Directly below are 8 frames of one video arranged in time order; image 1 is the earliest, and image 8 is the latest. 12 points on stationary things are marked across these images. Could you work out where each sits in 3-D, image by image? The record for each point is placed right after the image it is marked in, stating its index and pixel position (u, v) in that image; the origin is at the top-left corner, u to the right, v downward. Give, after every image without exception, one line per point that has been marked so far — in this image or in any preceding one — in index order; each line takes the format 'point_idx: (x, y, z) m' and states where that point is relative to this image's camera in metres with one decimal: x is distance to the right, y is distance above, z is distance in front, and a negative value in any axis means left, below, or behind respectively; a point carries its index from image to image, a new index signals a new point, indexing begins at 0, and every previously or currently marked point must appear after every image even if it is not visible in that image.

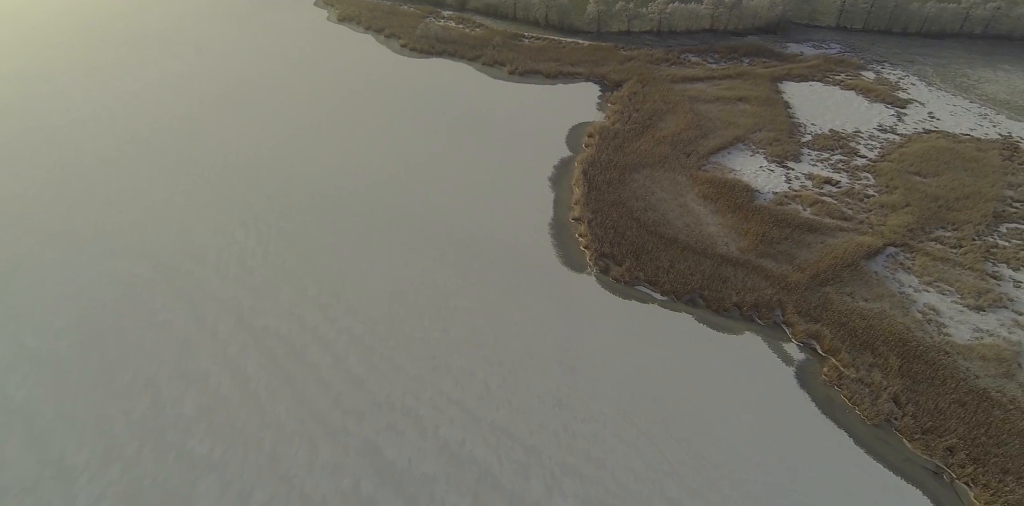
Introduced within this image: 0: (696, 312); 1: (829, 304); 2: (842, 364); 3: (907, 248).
0: (+3.6, -1.2, +10.4) m
1: (+6.2, -1.0, +10.4) m
2: (+5.9, -2.0, +9.5) m
3: (+9.0, +0.1, +12.0) m
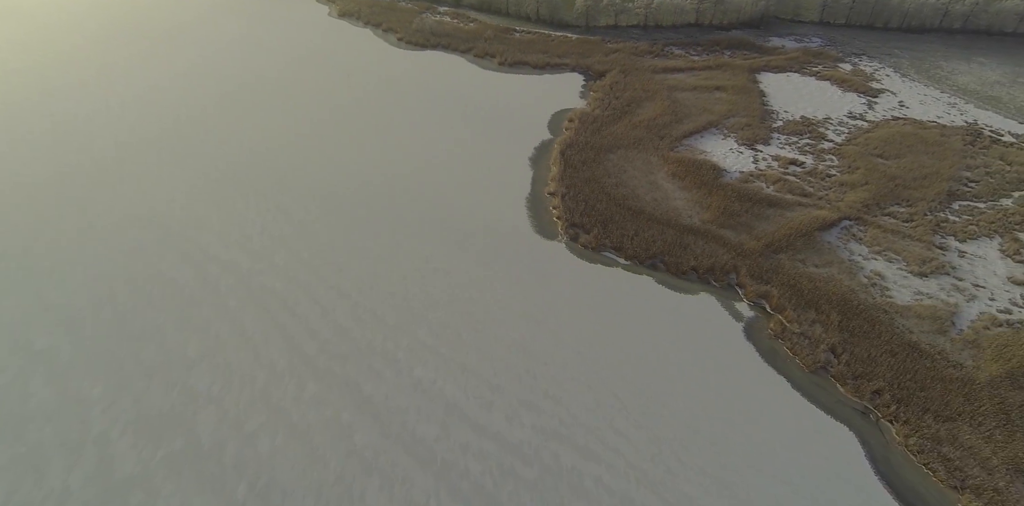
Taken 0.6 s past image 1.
0: (+3.1, -0.5, +11.3) m
1: (+5.7, -0.3, +11.3) m
2: (+5.4, -1.3, +10.3) m
3: (+8.5, +0.8, +12.8) m
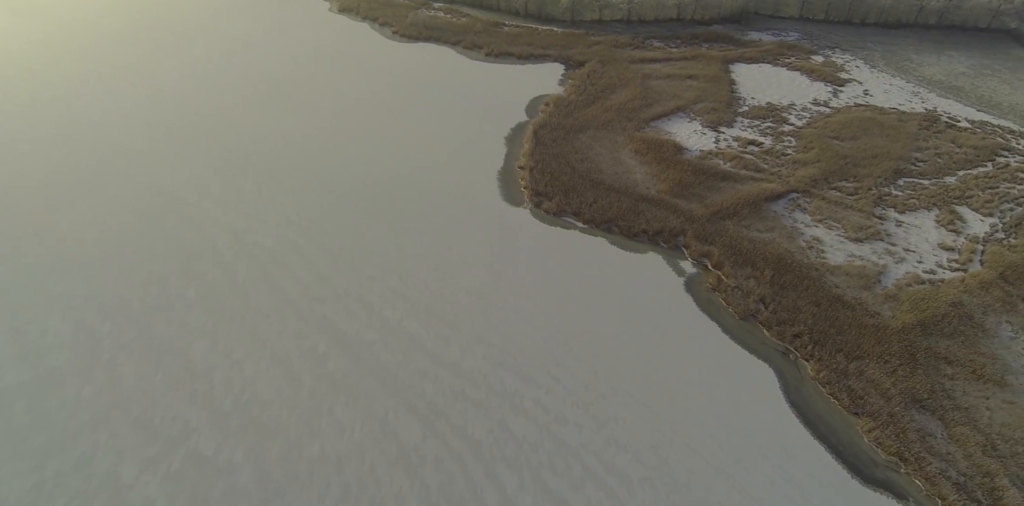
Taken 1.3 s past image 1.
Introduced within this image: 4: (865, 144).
0: (+2.3, +0.4, +12.4) m
1: (+4.9, +0.5, +12.3) m
2: (+4.6, -0.5, +11.4) m
3: (+7.8, +1.6, +13.9) m
4: (+10.8, +3.3, +16.1) m
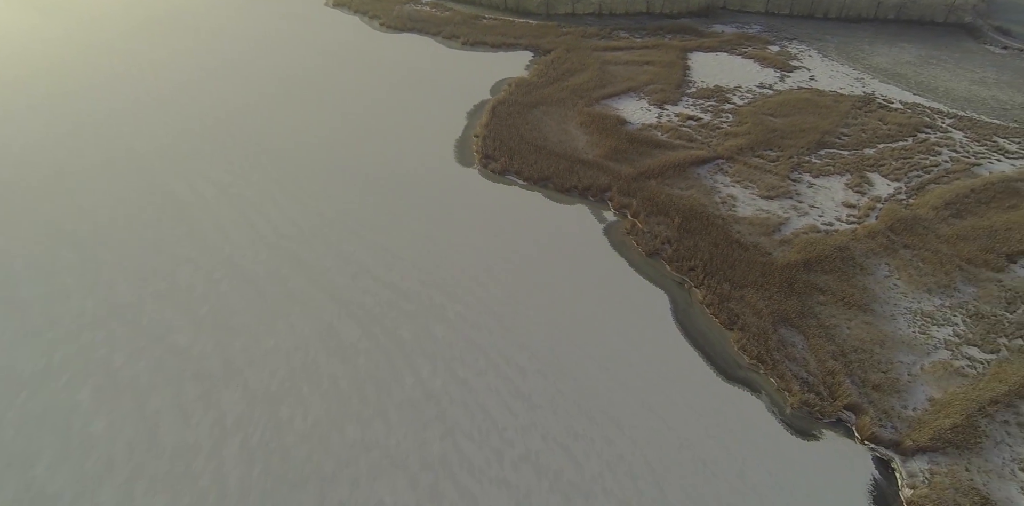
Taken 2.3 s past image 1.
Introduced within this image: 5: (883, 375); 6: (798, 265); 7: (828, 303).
0: (+0.9, +1.6, +14.1) m
1: (+3.5, +1.7, +14.0) m
2: (+3.1, +0.8, +13.0) m
3: (+6.4, +2.8, +15.4) m
4: (+9.5, +4.4, +17.6) m
5: (+7.0, -2.3, +9.9) m
6: (+6.5, -0.3, +11.9) m
7: (+6.7, -1.1, +11.2) m
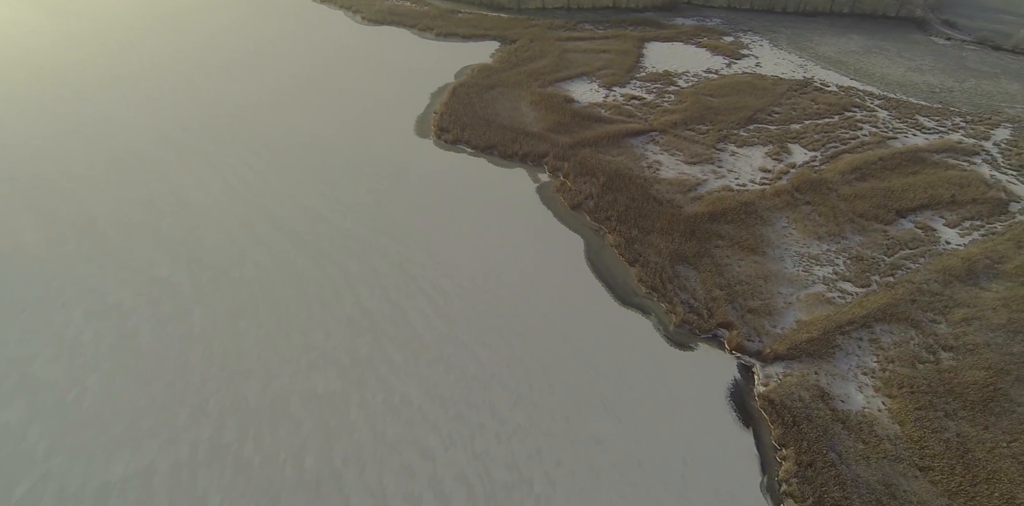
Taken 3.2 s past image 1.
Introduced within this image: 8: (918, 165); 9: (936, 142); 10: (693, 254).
0: (-0.7, +2.8, +15.8) m
1: (+2.0, +2.9, +15.6) m
2: (+1.6, +2.0, +14.7) m
3: (+4.9, +3.9, +17.1) m
4: (+8.0, +5.6, +19.2) m
5: (+5.4, -1.0, +11.4) m
6: (+4.9, +0.9, +13.5) m
7: (+5.1, +0.2, +12.7) m
8: (+12.6, +2.7, +16.3) m
9: (+14.2, +3.7, +17.6) m
10: (+4.2, 0.0, +12.4) m
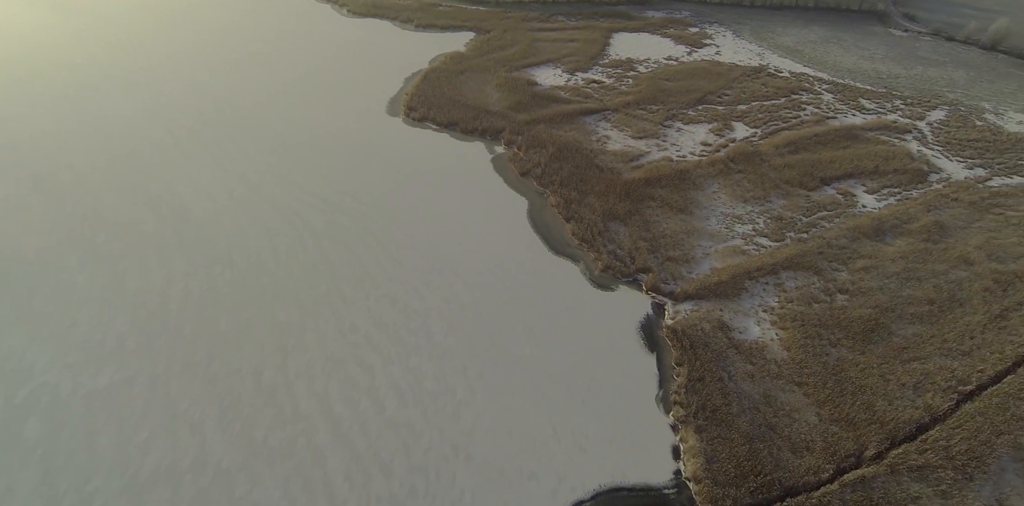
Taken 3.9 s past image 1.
0: (-1.9, +3.9, +17.2) m
1: (+0.7, +4.0, +17.0) m
2: (+0.3, +3.1, +16.0) m
3: (+3.6, +5.0, +18.4) m
4: (+6.8, +6.6, +20.5) m
5: (+4.0, 0.0, +12.7) m
6: (+3.6, +2.0, +14.8) m
7: (+3.8, +1.2, +14.1) m
8: (+11.3, +3.8, +17.6) m
9: (+13.0, +4.7, +18.9) m
10: (+2.9, +1.0, +13.7) m
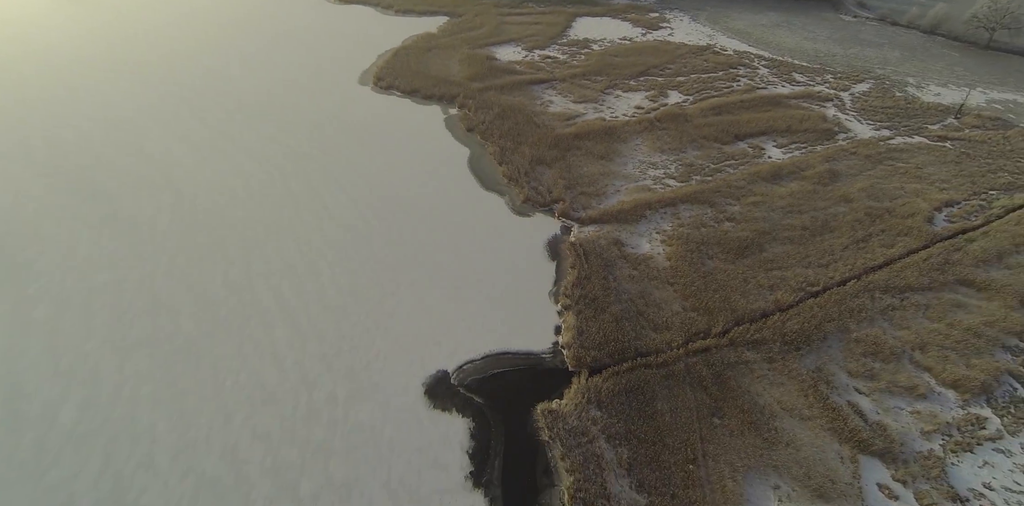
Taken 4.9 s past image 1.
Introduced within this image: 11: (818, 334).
0: (-3.6, +5.7, +19.3) m
1: (-0.9, +5.7, +19.1) m
2: (-1.4, +4.8, +18.1) m
3: (+2.0, +6.7, +20.5) m
4: (+5.2, +8.3, +22.5) m
5: (+2.3, +1.8, +14.7) m
6: (+1.9, +3.8, +16.8) m
7: (+2.1, +3.0, +16.1) m
8: (+9.7, +5.5, +19.5) m
9: (+11.3, +6.4, +20.8) m
10: (+1.2, +2.8, +15.7) m
11: (+6.4, -1.7, +11.0) m
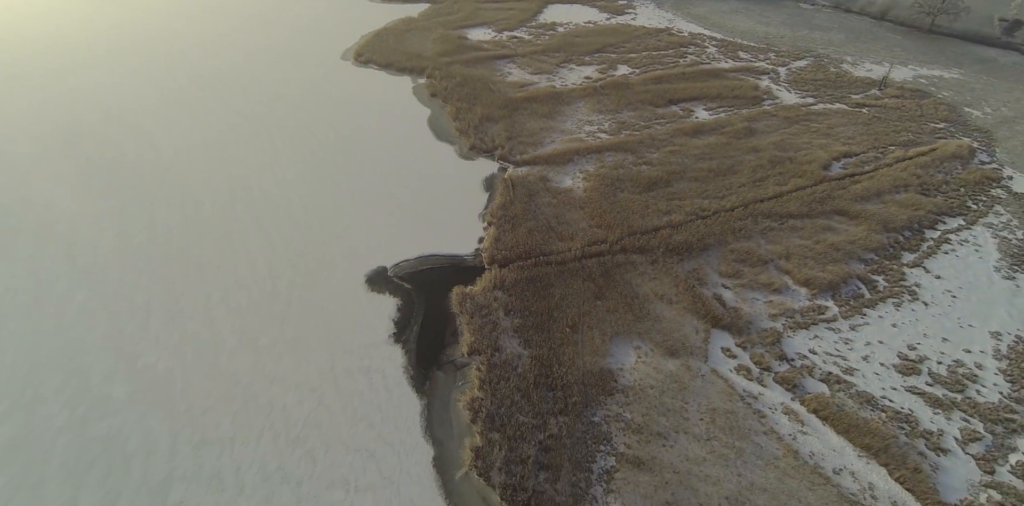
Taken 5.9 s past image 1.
0: (-5.1, +7.6, +21.7) m
1: (-2.5, +7.6, +21.4) m
2: (-2.9, +6.7, +20.5) m
3: (+0.5, +8.5, +22.8) m
4: (+3.8, +10.1, +24.8) m
5: (+0.6, +3.7, +17.0) m
6: (+0.3, +5.6, +19.1) m
7: (+0.5, +4.9, +18.3) m
8: (+8.2, +7.2, +21.7) m
9: (+9.9, +8.1, +22.9) m
10: (-0.4, +4.7, +18.0) m
11: (+4.6, +0.2, +13.1) m
